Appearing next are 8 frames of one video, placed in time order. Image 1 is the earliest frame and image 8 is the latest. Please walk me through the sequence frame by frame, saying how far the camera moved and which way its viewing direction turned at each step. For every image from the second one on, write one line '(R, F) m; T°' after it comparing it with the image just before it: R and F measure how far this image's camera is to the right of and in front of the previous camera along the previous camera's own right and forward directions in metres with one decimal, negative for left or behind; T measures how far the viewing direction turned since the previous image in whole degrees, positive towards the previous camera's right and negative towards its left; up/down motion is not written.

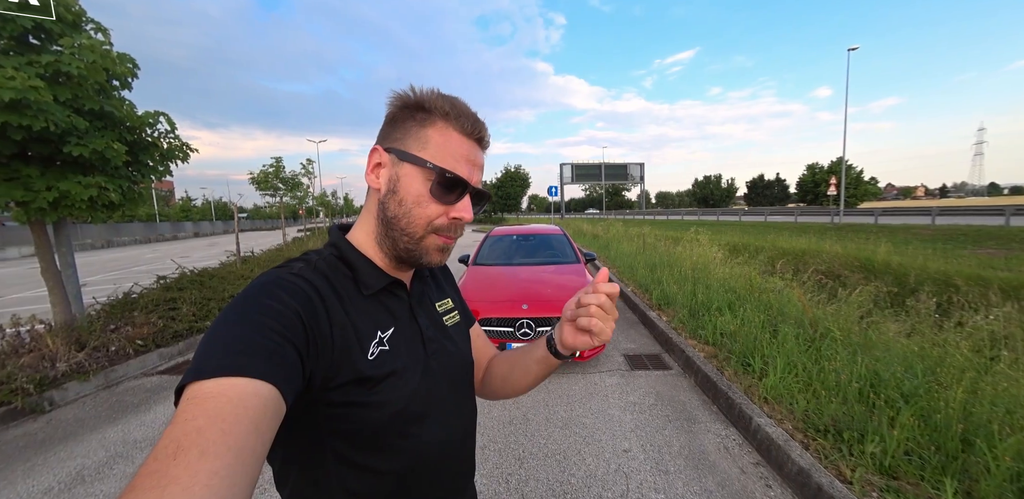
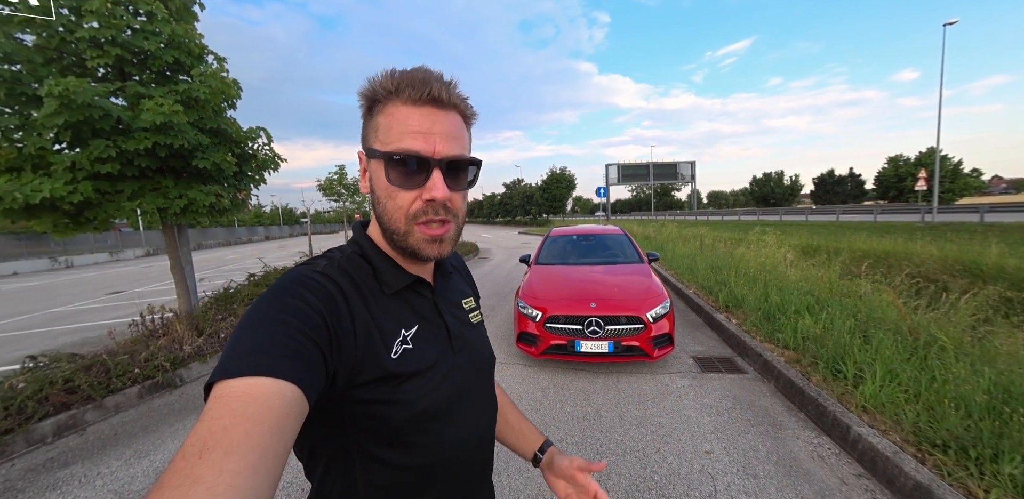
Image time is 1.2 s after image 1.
(-0.3, -0.1) m; -7°
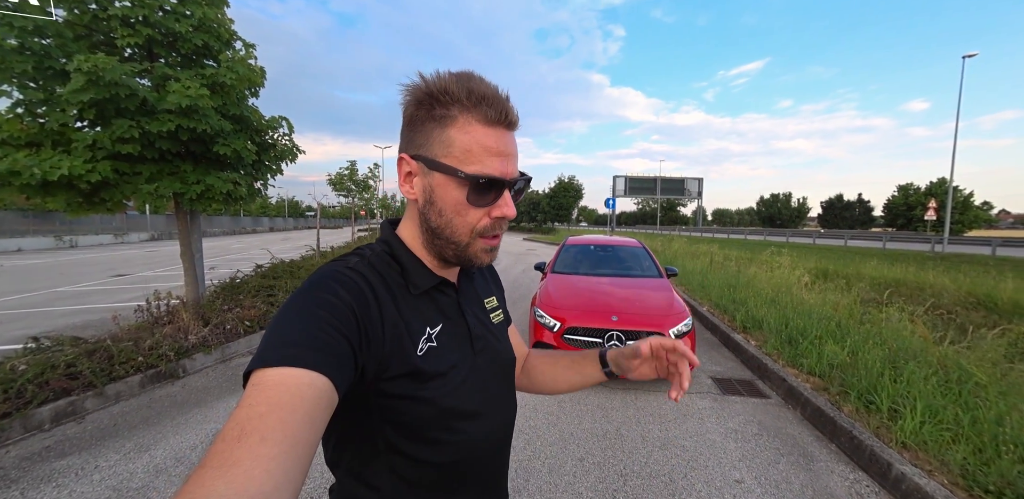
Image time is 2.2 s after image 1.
(-0.2, +0.1) m; 0°
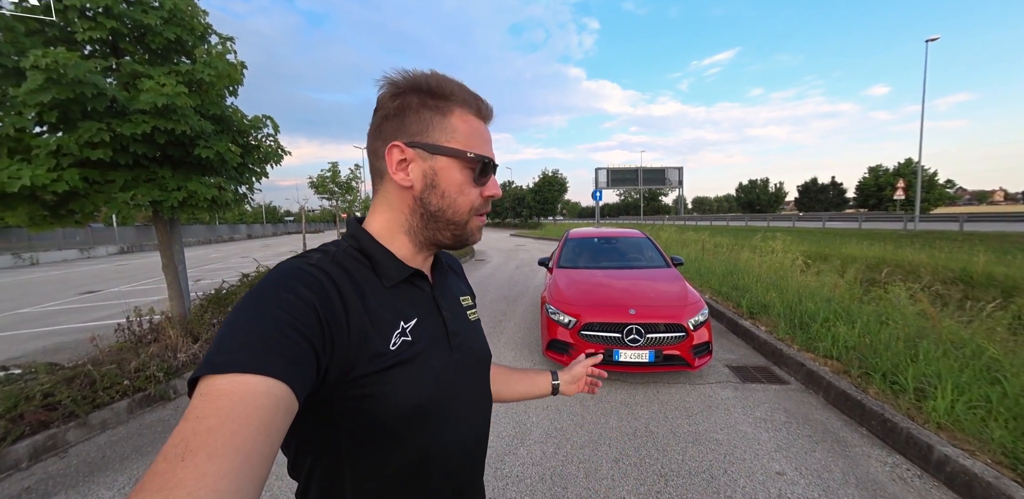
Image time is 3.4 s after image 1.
(-0.3, +0.2) m; +2°
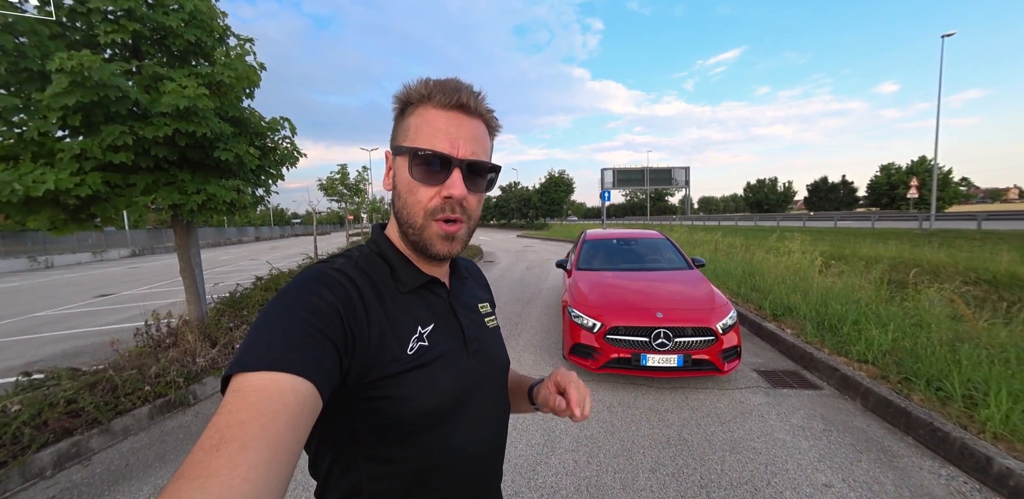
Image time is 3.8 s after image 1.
(-0.2, +0.1) m; -1°
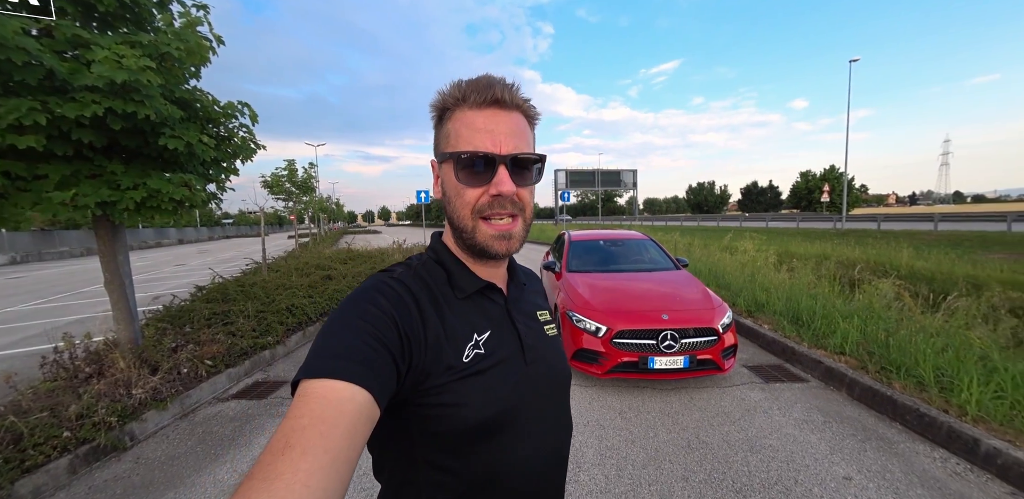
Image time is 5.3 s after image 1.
(-0.5, +0.3) m; +7°
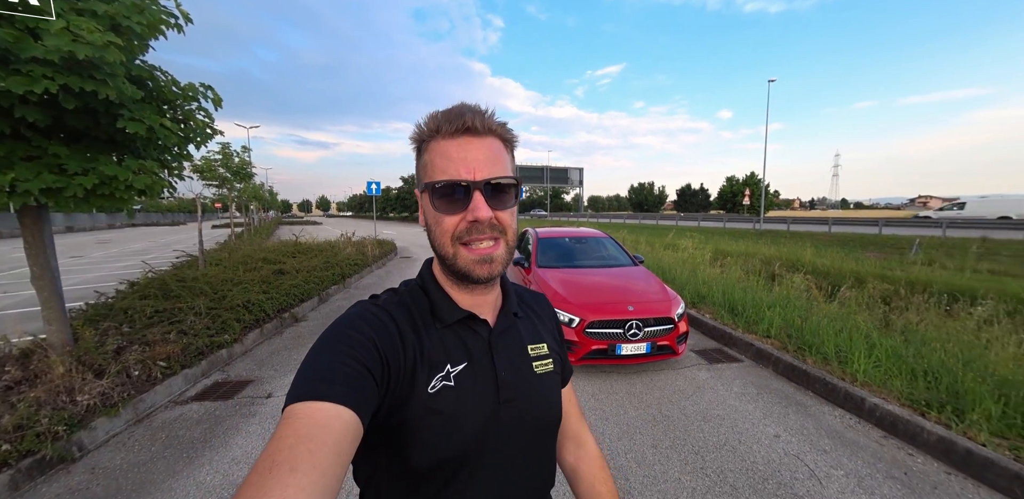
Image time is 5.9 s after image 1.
(-0.4, -0.2) m; +8°
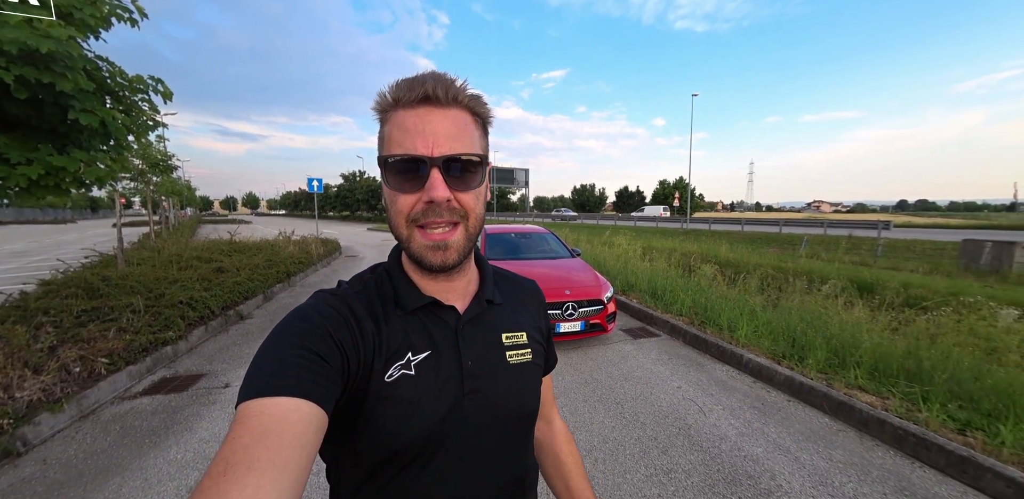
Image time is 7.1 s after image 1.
(-0.1, -0.5) m; +8°
